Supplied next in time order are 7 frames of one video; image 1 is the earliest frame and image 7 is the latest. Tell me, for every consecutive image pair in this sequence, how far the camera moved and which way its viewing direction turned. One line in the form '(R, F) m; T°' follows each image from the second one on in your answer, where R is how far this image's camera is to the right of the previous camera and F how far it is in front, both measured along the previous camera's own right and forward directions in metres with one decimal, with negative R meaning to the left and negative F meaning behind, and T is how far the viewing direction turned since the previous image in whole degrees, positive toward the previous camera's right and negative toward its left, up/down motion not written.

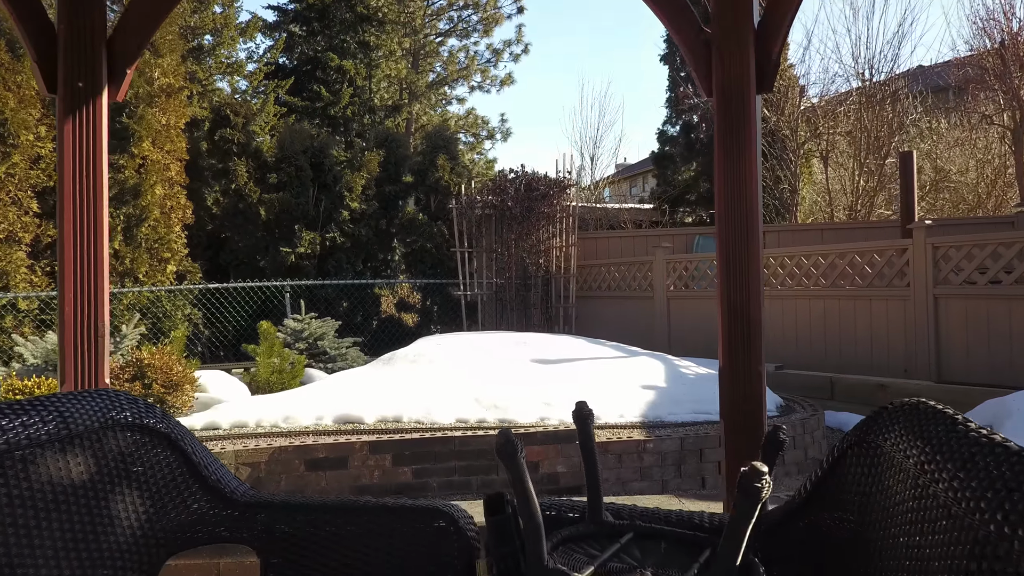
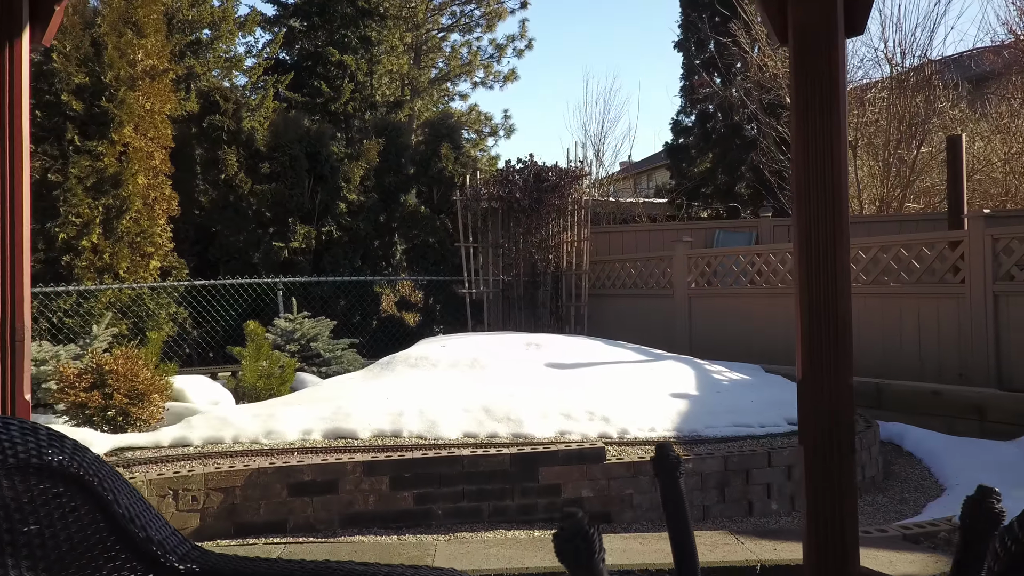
(-0.1, +0.6) m; 0°
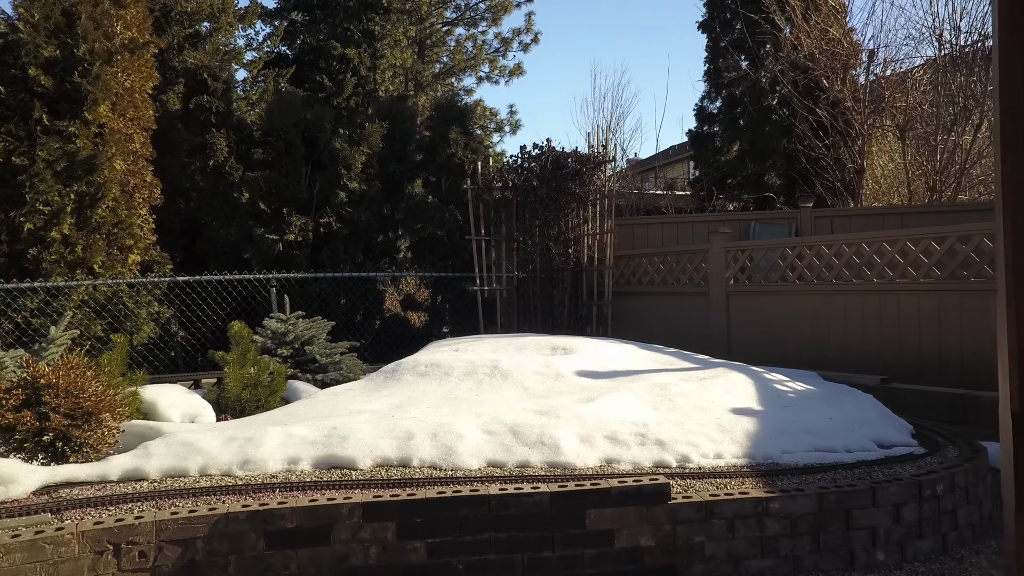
(-0.1, +0.8) m; 0°
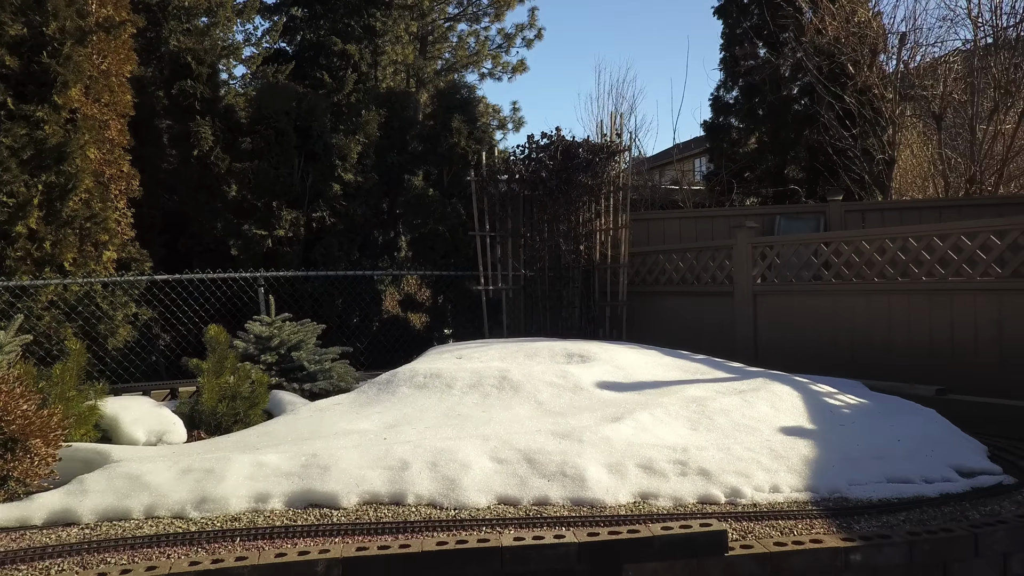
(-0.1, +0.6) m; 0°
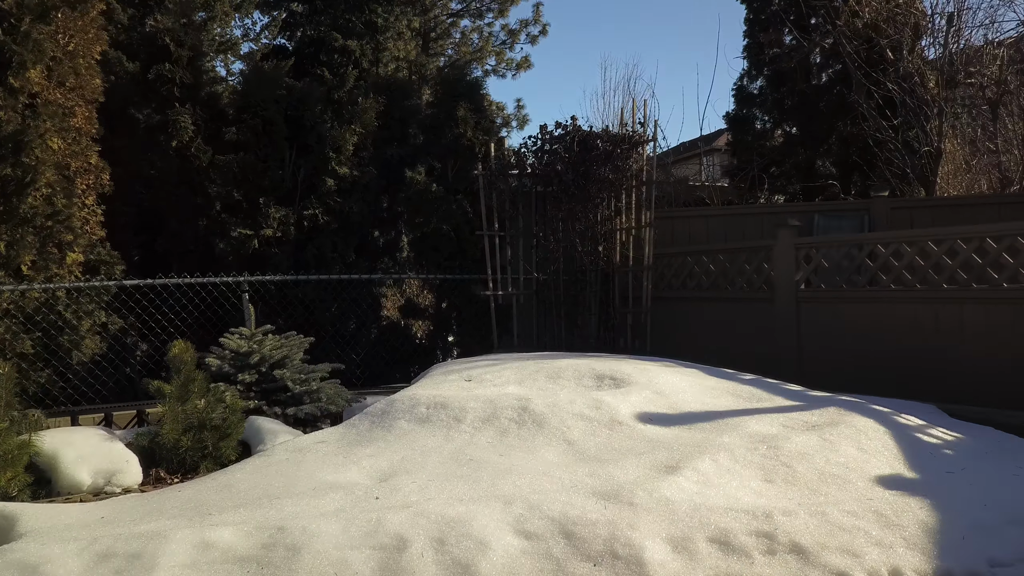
(-0.1, +0.7) m; 0°
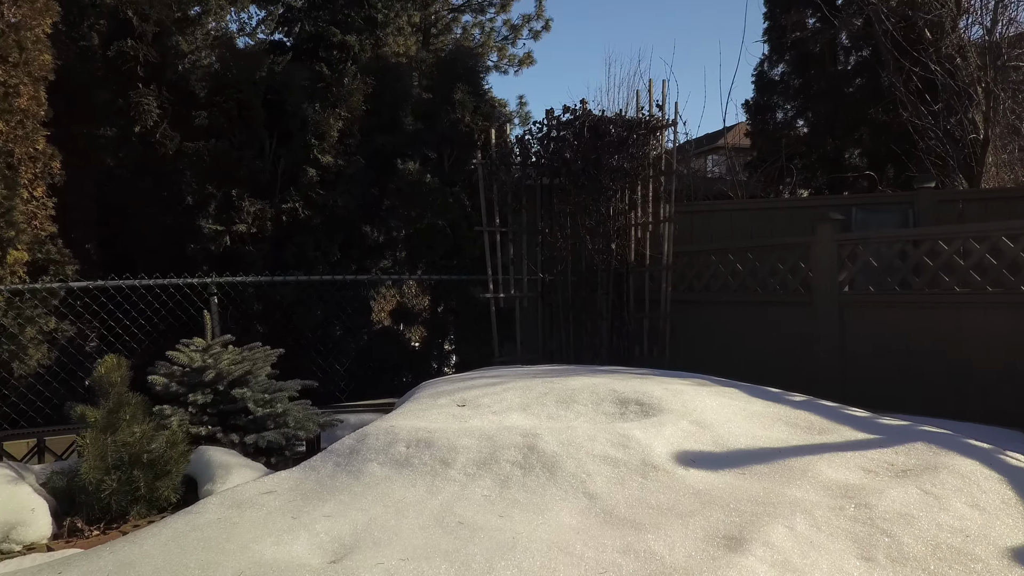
(0.0, +0.7) m; 0°
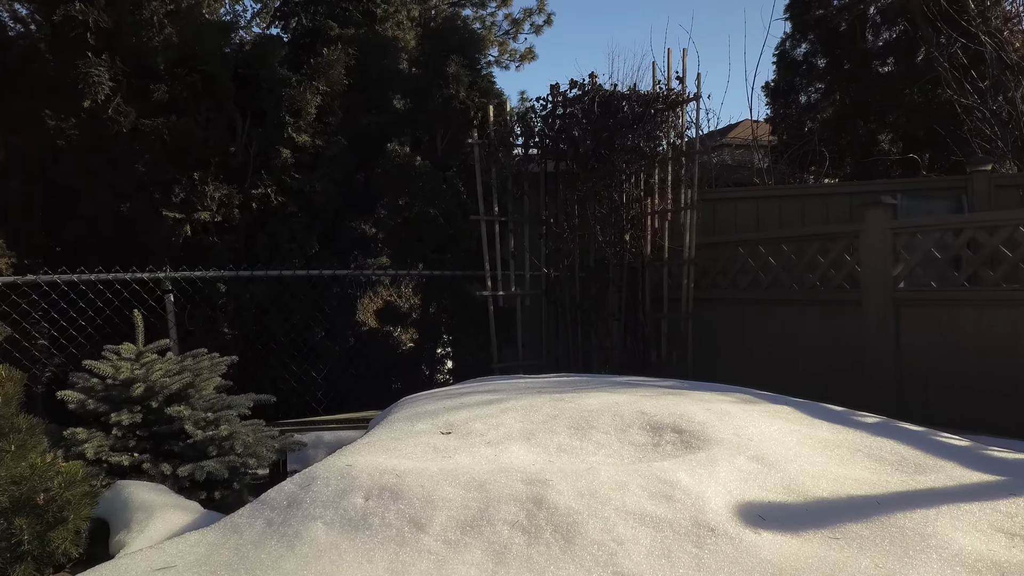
(0.0, +0.8) m; 0°
